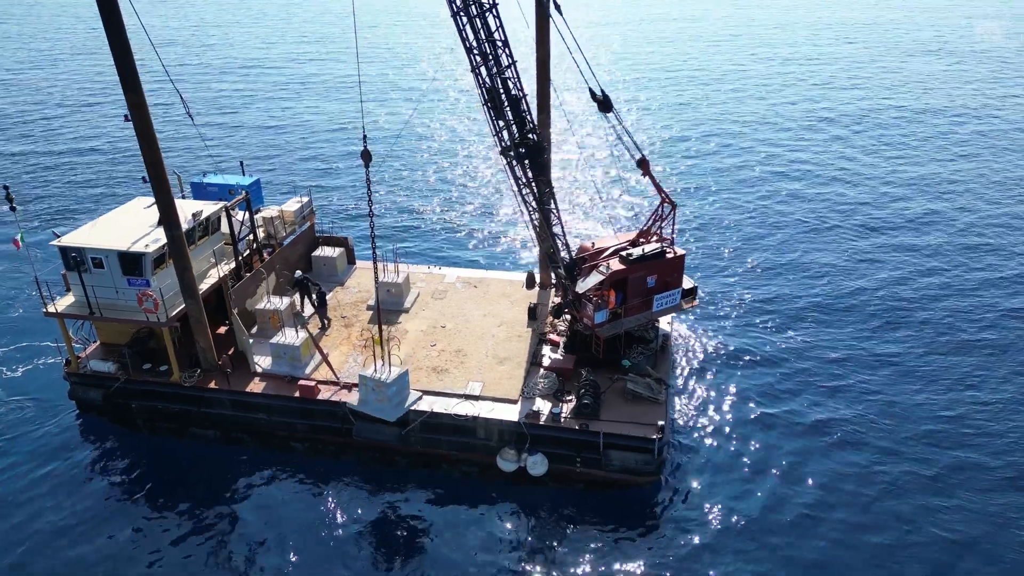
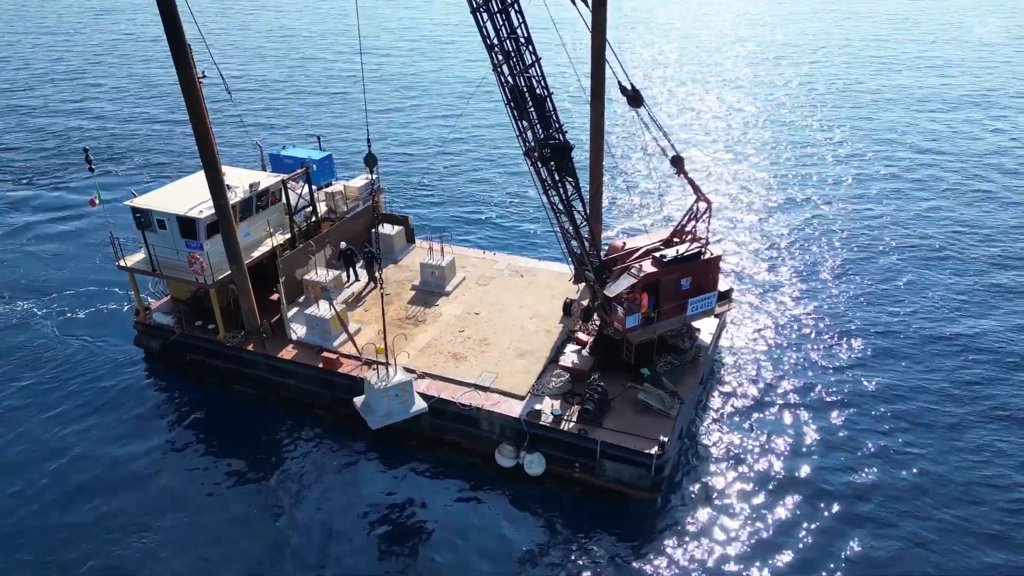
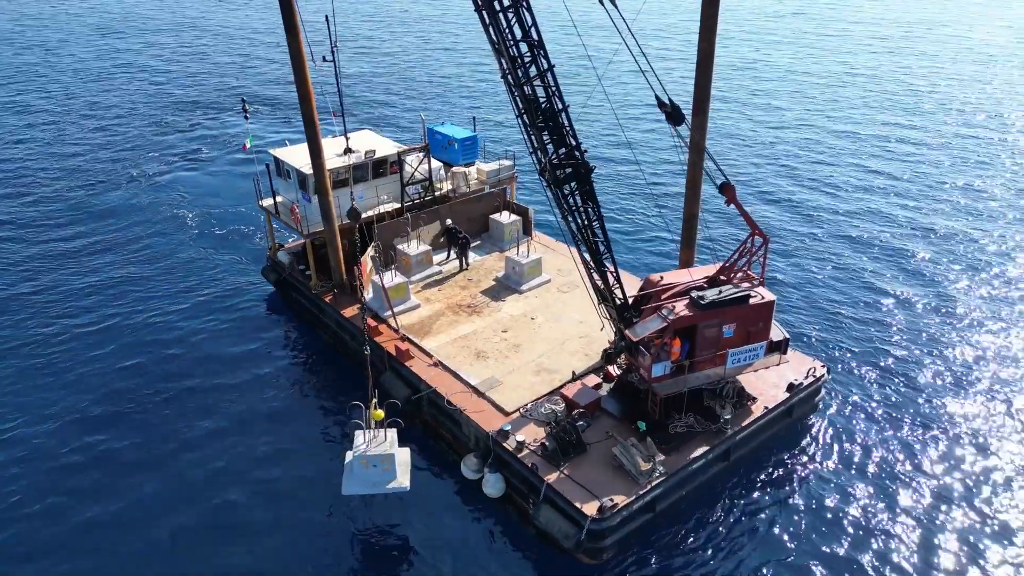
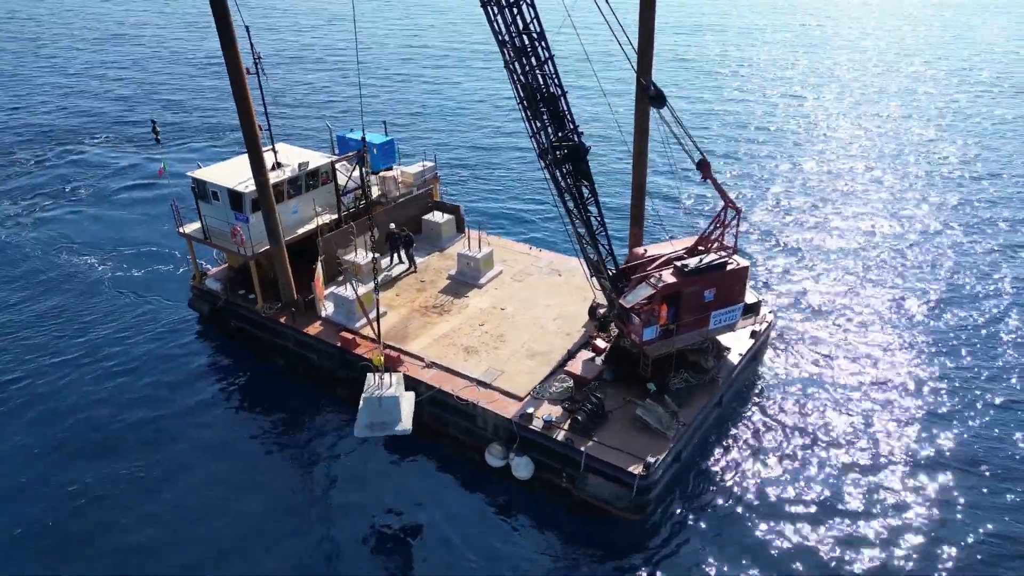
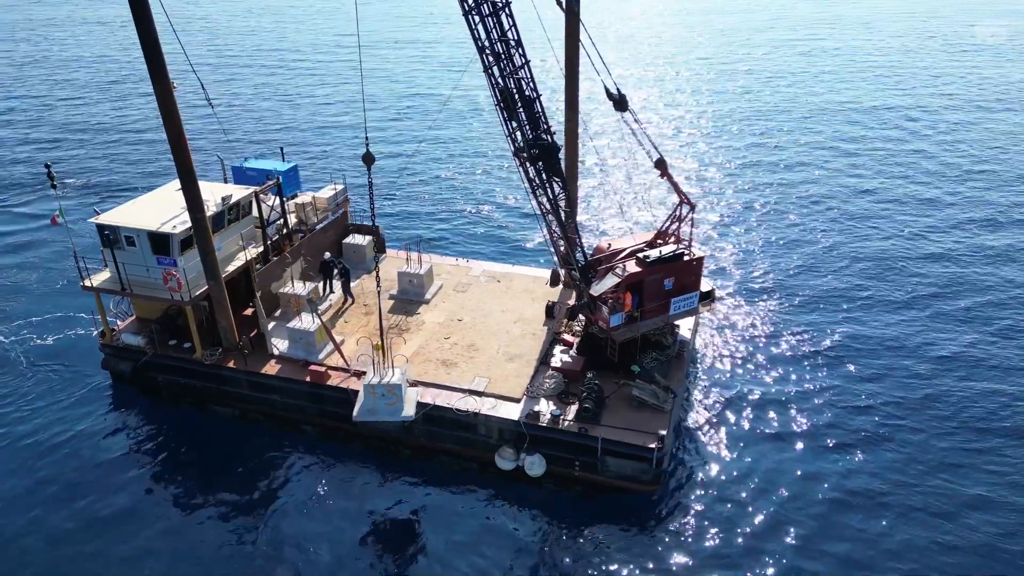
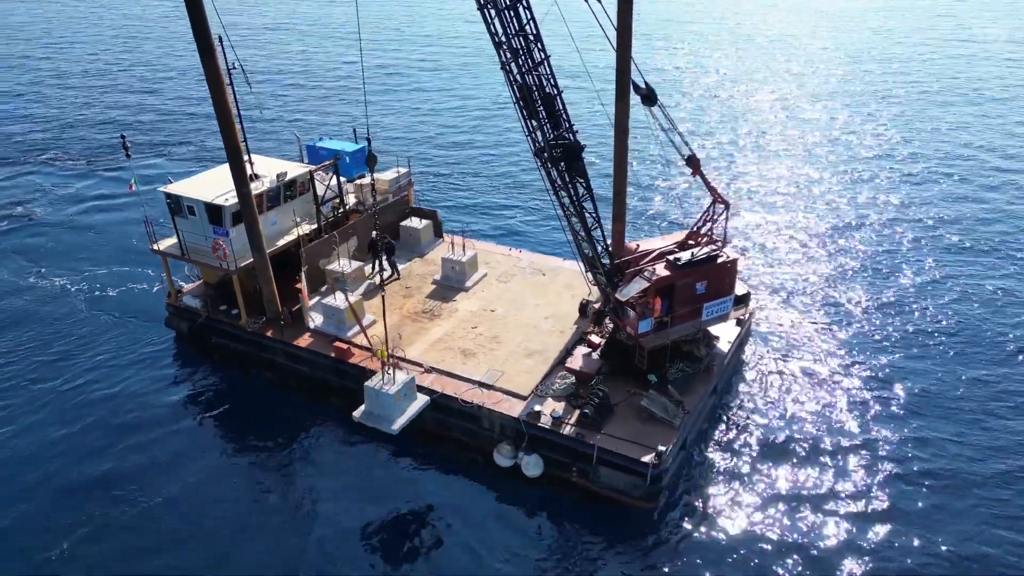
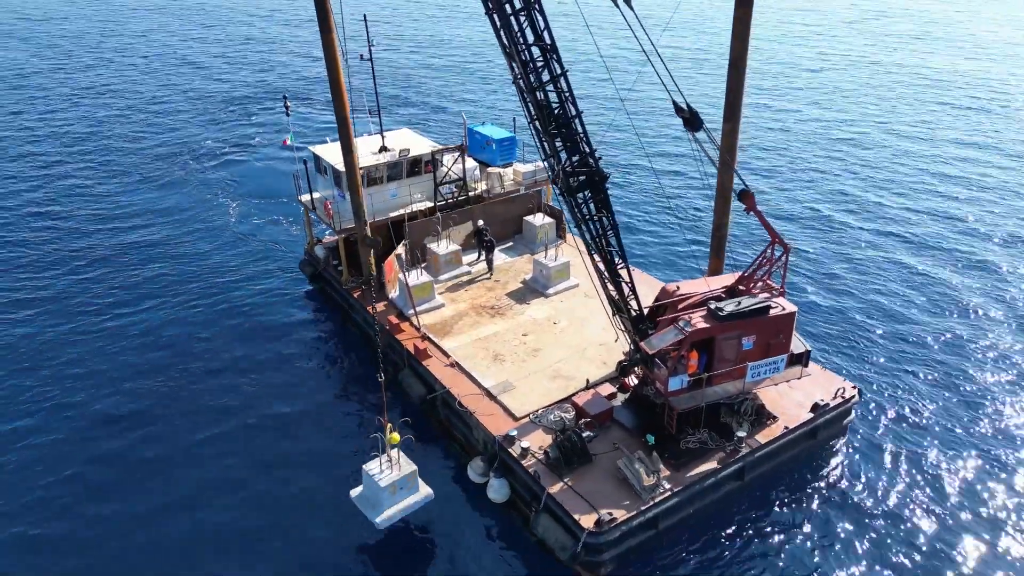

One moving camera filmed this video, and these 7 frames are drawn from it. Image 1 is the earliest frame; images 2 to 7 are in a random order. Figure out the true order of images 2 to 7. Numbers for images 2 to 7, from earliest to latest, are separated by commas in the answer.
5, 2, 6, 4, 3, 7
